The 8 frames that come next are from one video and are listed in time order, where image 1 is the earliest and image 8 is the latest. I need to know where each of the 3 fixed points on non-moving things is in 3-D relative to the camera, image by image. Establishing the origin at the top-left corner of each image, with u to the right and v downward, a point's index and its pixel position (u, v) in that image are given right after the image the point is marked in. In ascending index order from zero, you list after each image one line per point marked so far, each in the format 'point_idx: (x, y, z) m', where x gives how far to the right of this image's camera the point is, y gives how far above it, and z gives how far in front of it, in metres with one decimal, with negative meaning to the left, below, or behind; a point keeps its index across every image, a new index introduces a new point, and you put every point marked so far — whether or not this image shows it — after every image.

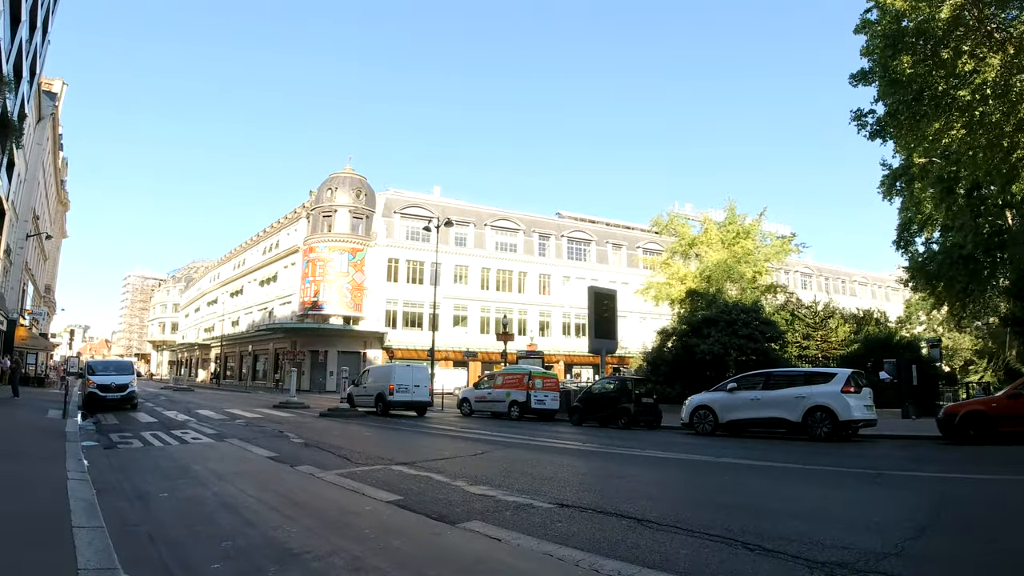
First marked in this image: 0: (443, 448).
0: (-1.2, -3.0, +11.4) m
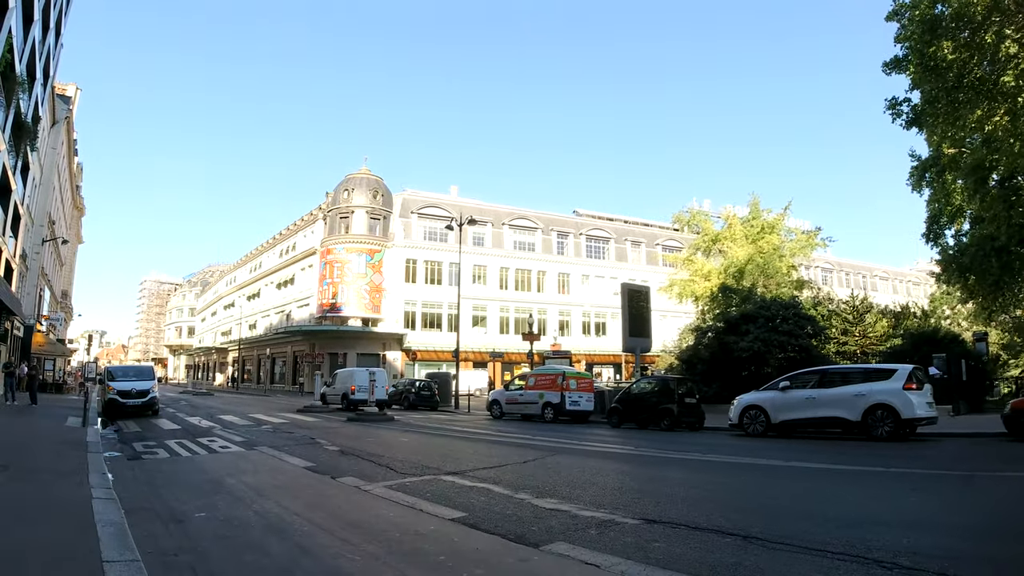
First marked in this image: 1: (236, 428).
0: (-0.3, -2.9, +10.7) m
1: (-6.9, -3.5, +15.4) m
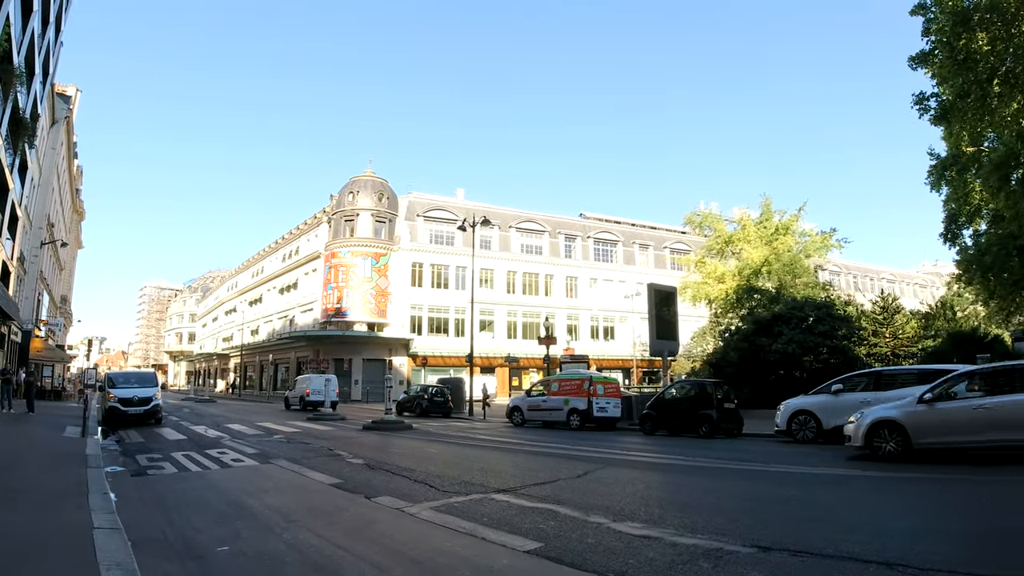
0: (+0.4, -2.8, +9.7) m
1: (-6.2, -3.5, +14.3) m
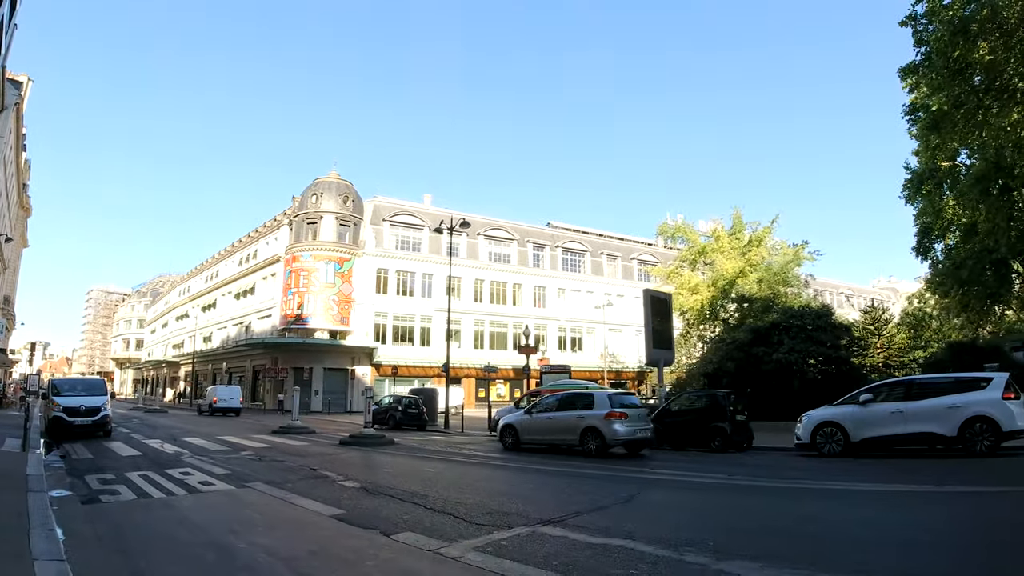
0: (+0.7, -2.8, +8.4) m
1: (-6.2, -3.4, +12.5) m
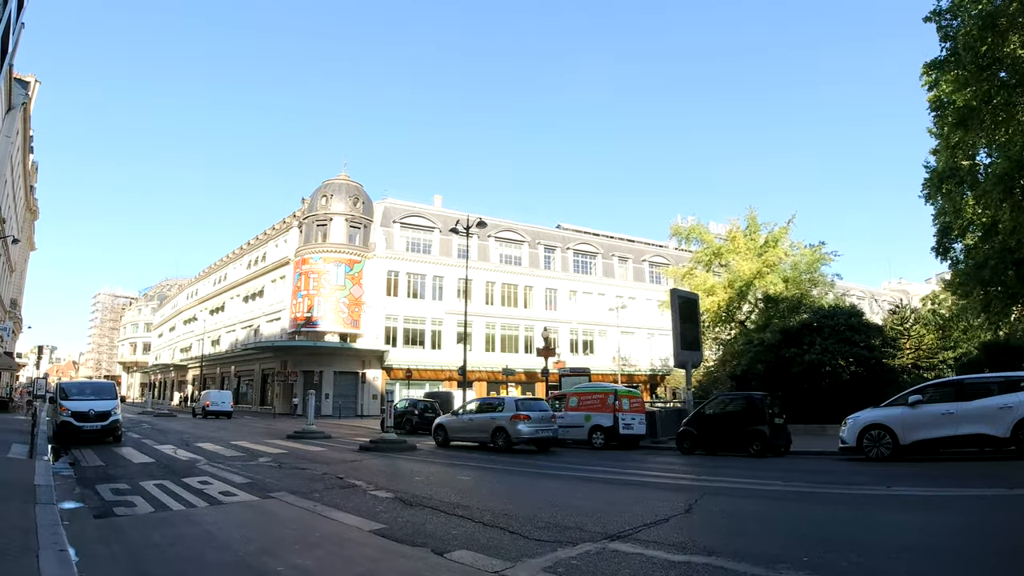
0: (+1.3, -2.7, +7.7) m
1: (-5.5, -3.4, +11.9) m
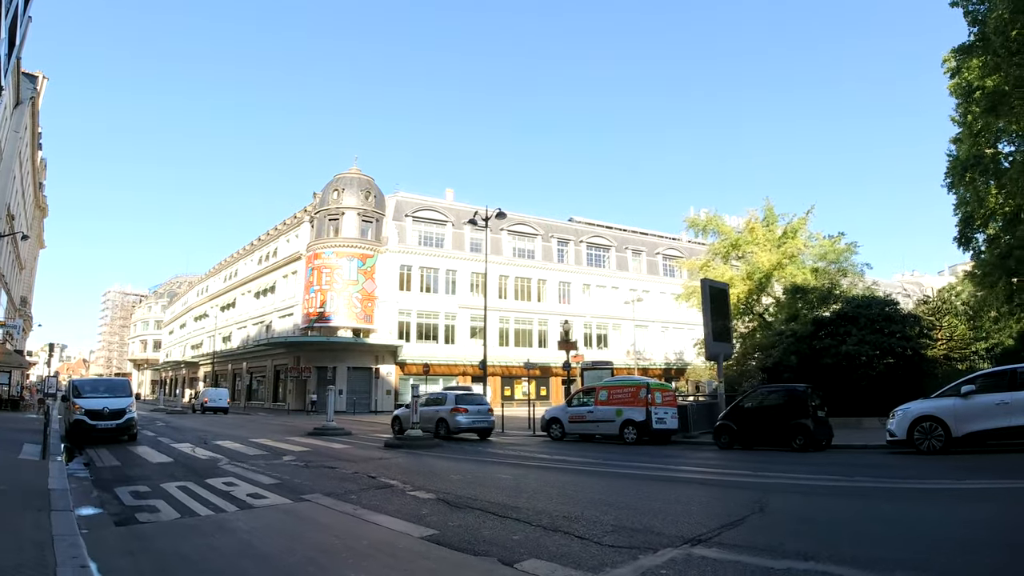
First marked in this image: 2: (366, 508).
0: (+1.9, -2.5, +7.1) m
1: (-4.9, -3.2, +11.4) m
2: (-1.6, -2.5, +6.8) m
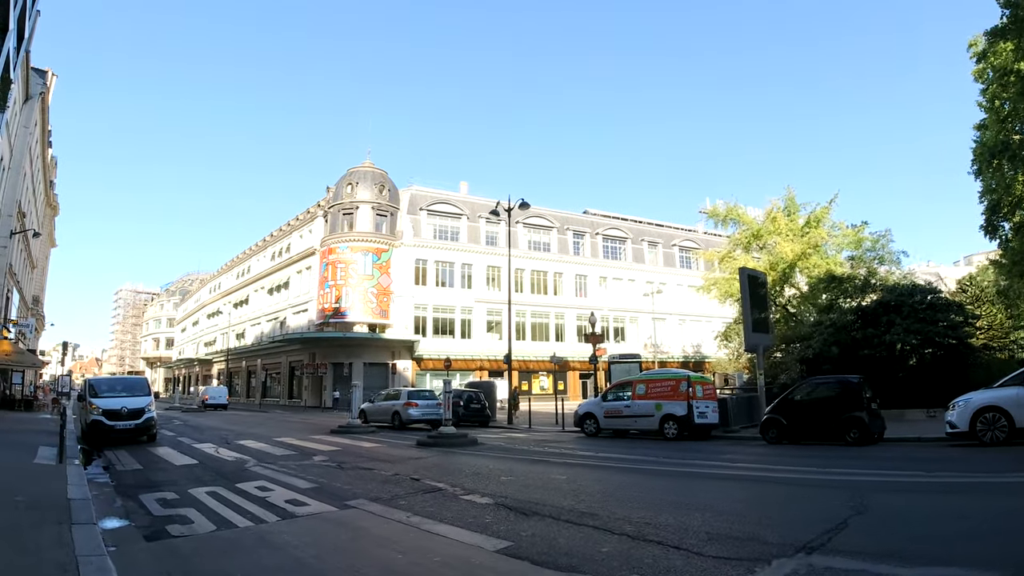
0: (+2.6, -2.3, +6.4) m
1: (-4.1, -3.1, +10.8) m
2: (-0.9, -2.3, +6.1) m
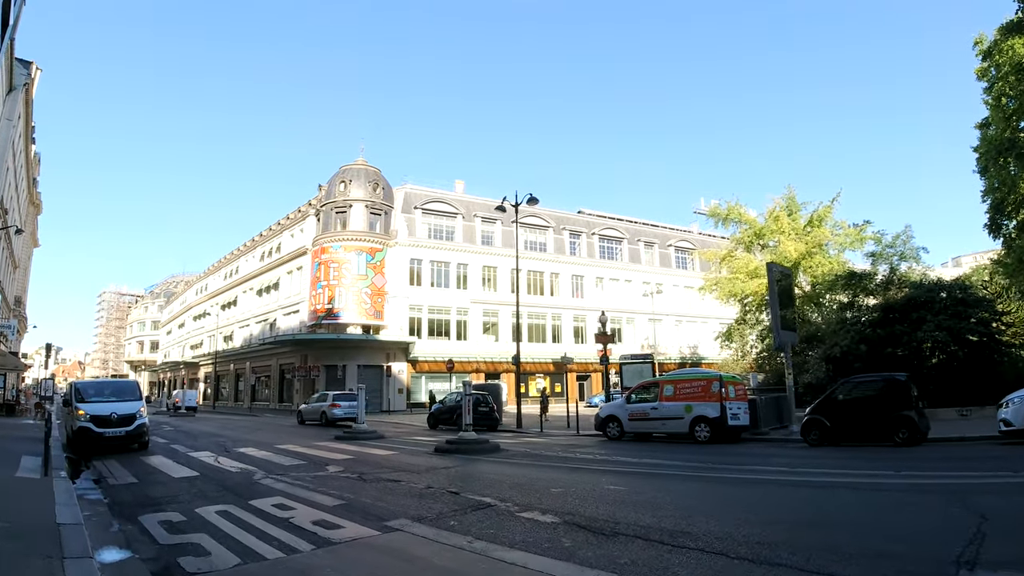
0: (+3.3, -2.1, +5.5) m
1: (-3.5, -2.9, +9.7) m
2: (-0.2, -2.2, +5.1) m
